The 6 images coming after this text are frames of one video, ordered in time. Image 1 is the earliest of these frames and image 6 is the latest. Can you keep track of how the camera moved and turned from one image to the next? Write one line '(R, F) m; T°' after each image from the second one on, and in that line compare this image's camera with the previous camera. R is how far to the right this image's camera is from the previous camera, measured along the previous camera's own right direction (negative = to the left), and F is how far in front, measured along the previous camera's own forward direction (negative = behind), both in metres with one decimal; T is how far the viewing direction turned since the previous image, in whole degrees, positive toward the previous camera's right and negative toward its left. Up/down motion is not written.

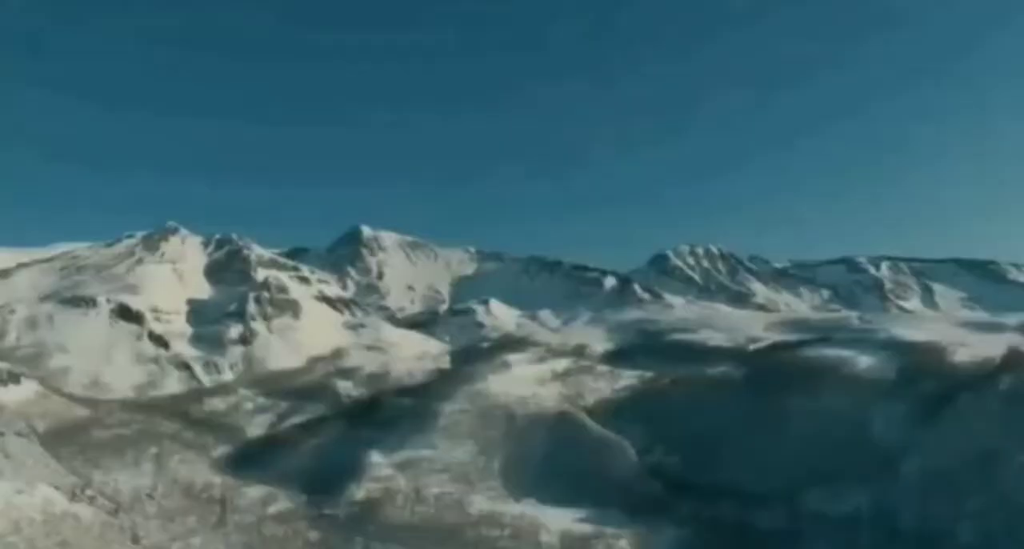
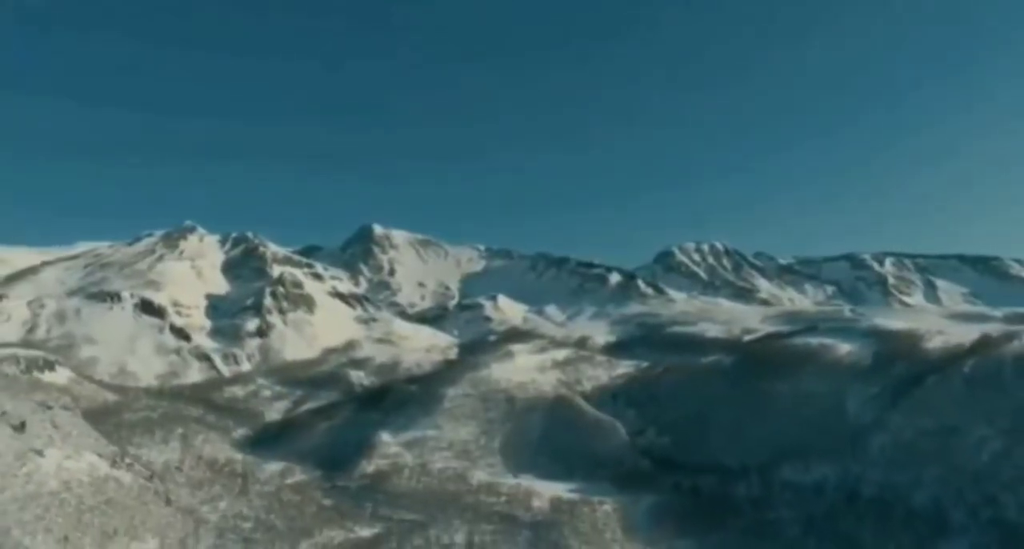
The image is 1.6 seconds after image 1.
(+1.1, -5.9) m; -1°
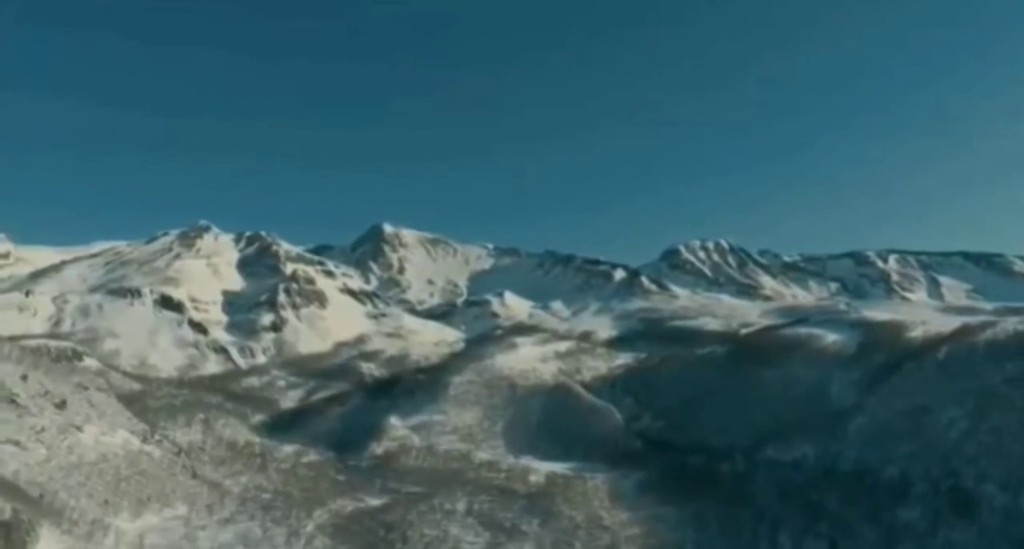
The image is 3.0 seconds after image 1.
(+0.9, -5.0) m; -1°
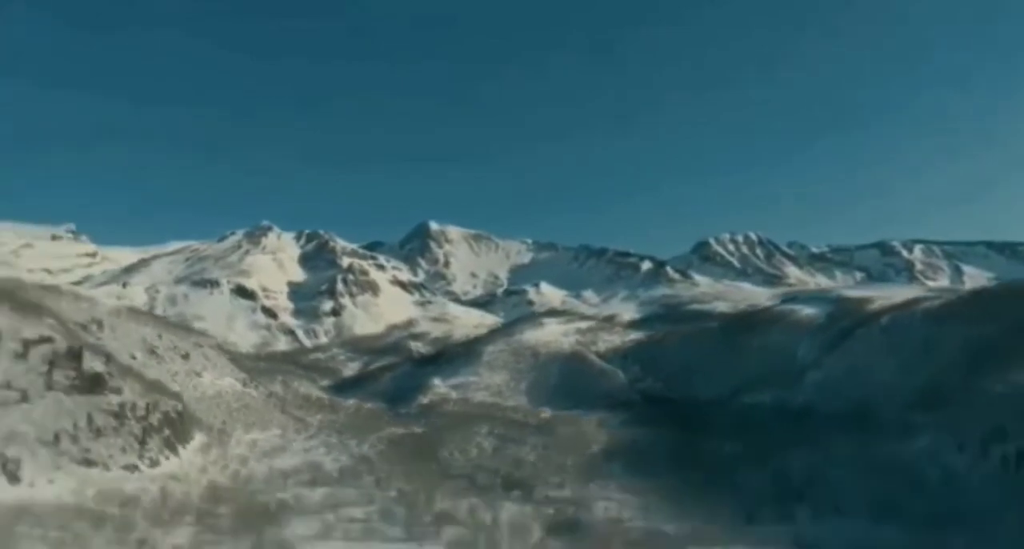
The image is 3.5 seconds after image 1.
(+3.0, -18.5) m; -3°
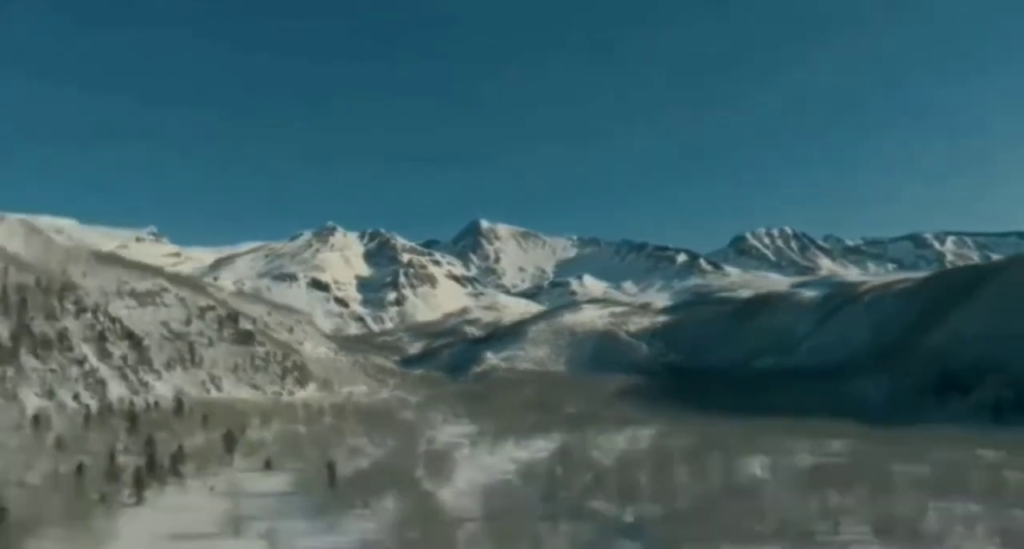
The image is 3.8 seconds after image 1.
(+1.3, -19.6) m; -3°
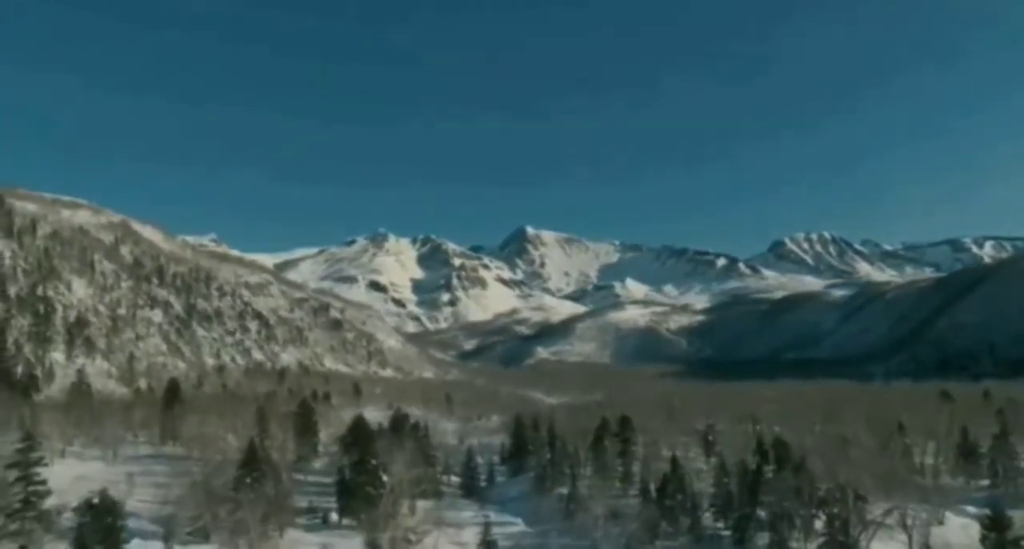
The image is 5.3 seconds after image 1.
(-1.0, -11.0) m; -2°
